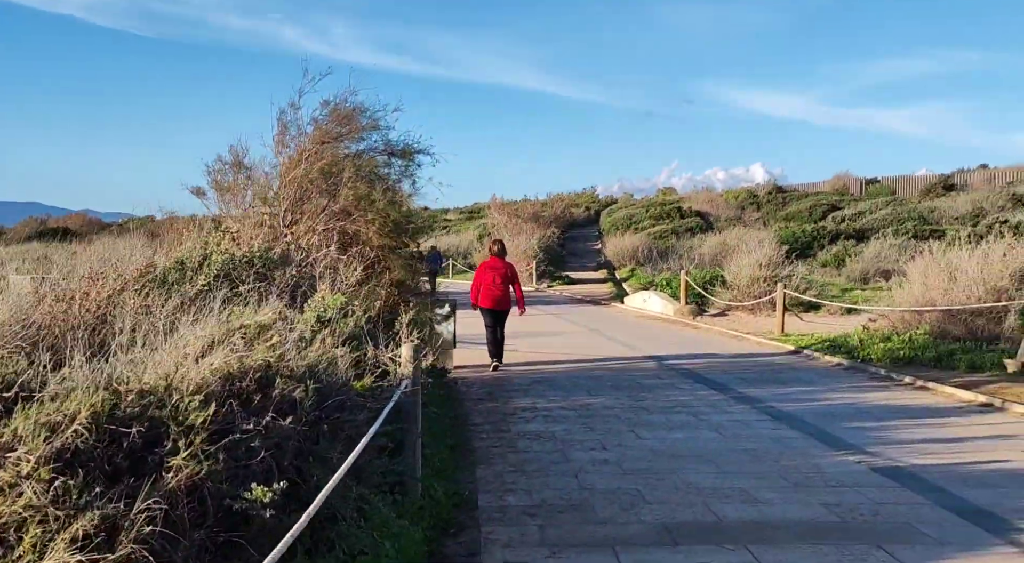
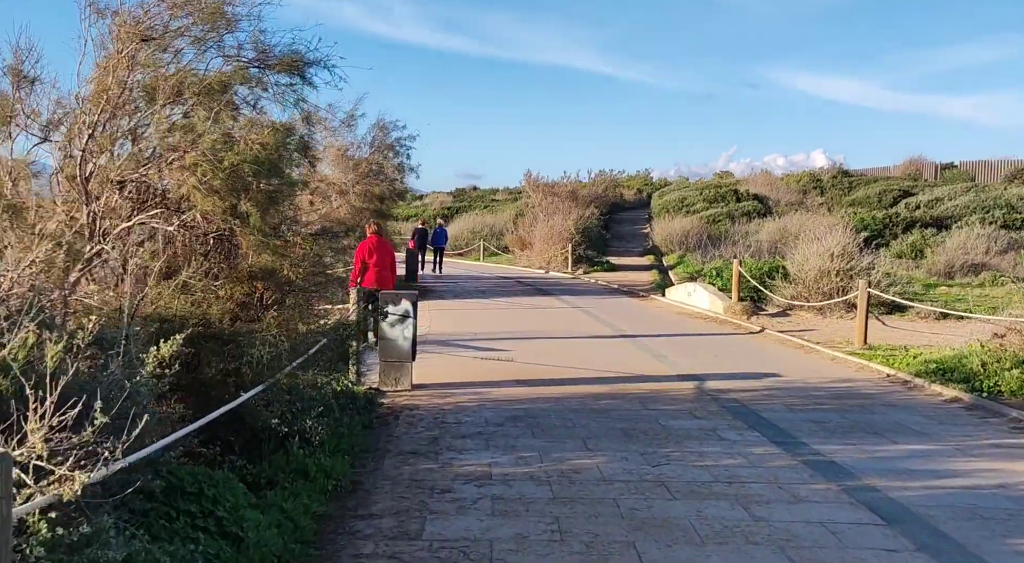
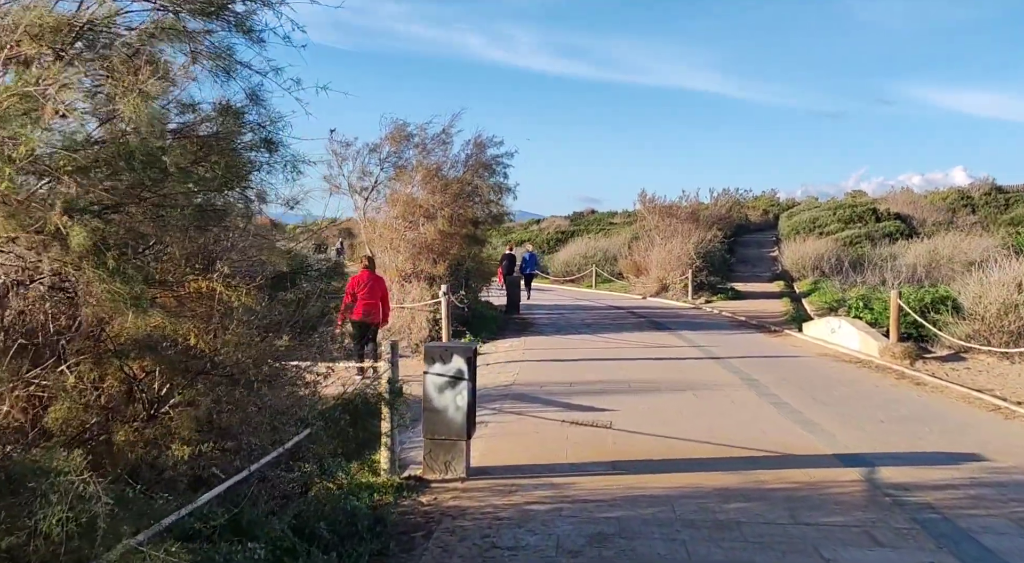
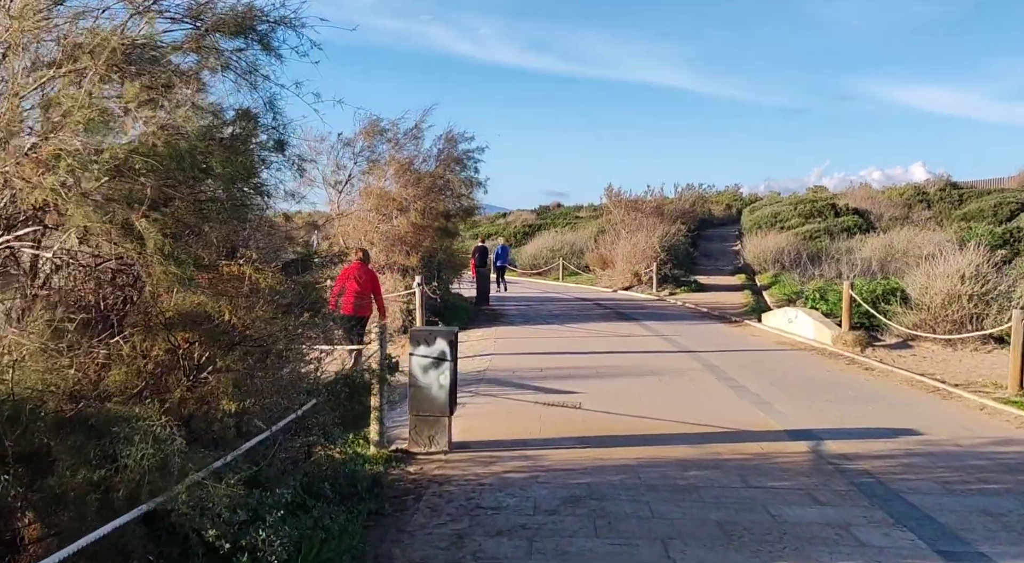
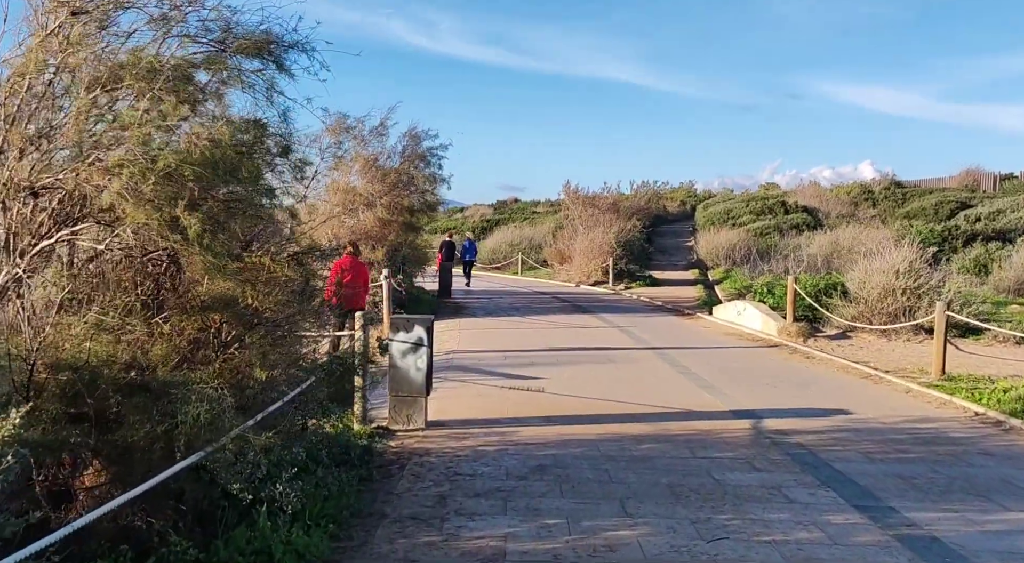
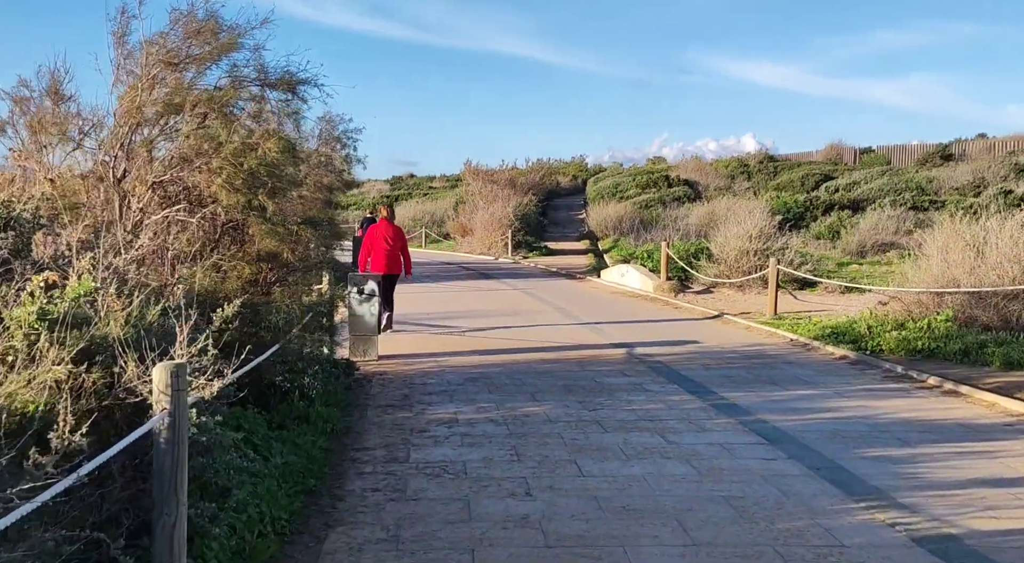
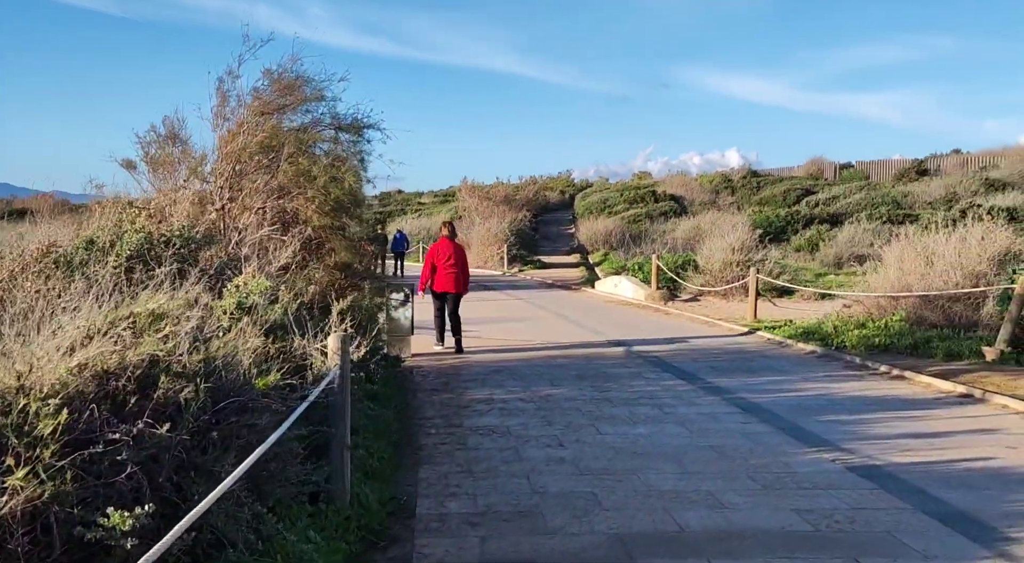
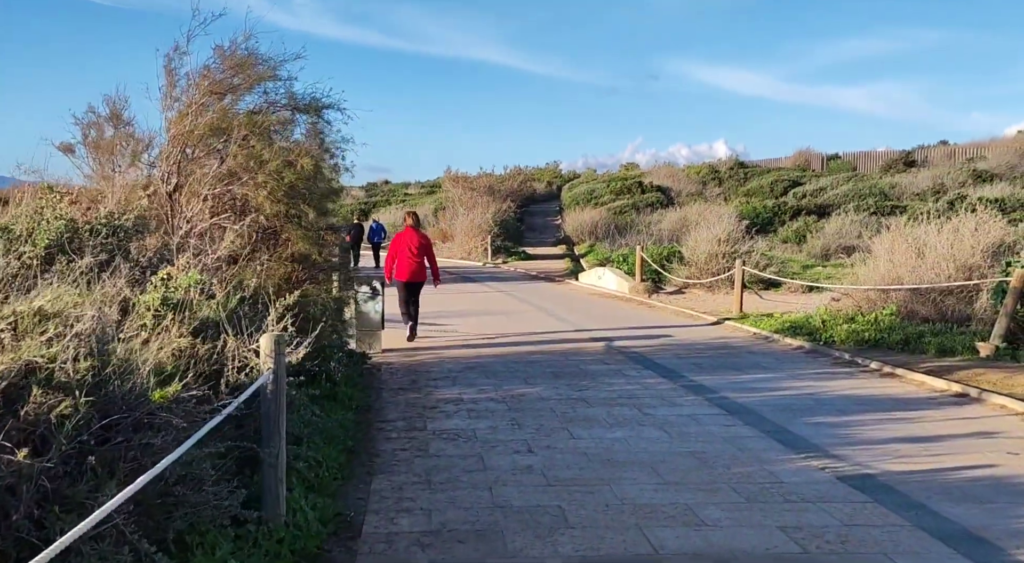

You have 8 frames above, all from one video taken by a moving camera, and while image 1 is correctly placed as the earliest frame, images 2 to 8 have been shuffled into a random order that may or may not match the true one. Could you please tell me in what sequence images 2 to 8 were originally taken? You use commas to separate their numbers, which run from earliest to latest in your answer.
7, 8, 6, 2, 5, 4, 3
